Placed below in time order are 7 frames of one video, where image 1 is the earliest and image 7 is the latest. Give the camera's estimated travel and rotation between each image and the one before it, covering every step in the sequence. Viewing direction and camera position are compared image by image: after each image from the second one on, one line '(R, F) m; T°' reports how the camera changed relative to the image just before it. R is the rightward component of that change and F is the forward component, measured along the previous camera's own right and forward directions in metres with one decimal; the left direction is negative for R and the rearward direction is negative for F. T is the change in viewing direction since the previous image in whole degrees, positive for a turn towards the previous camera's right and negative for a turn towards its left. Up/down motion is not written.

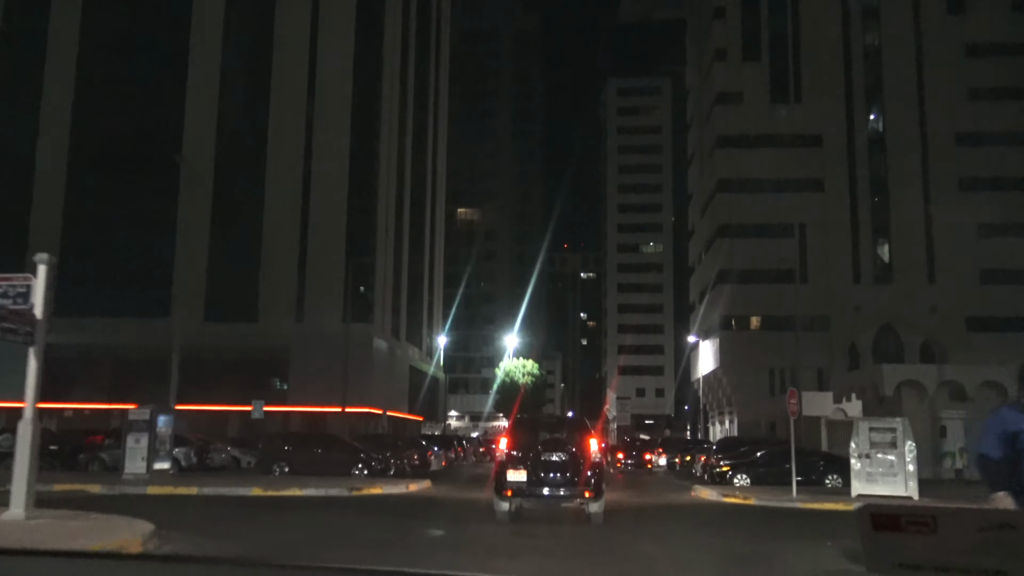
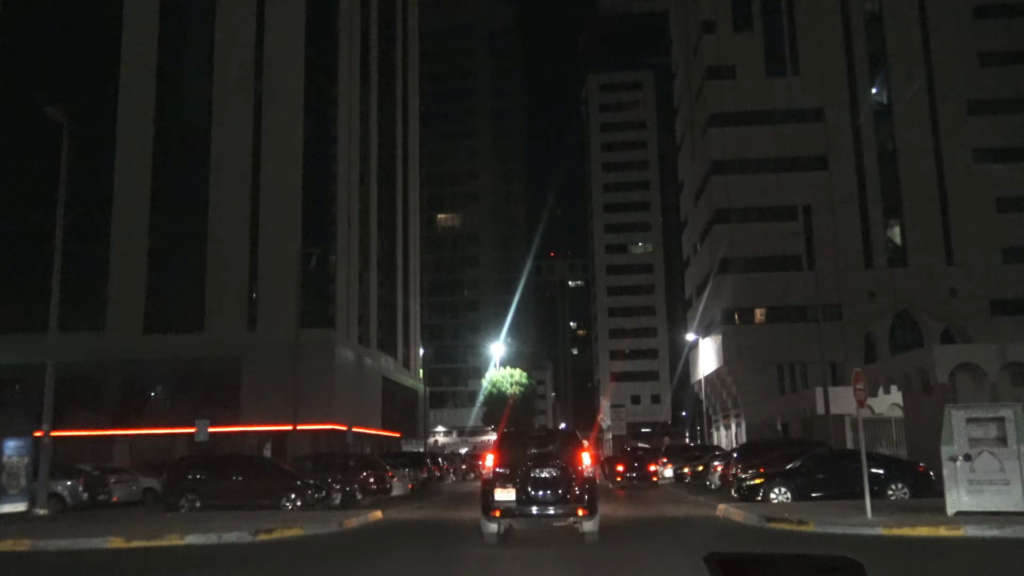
(+0.6, +6.1) m; +1°
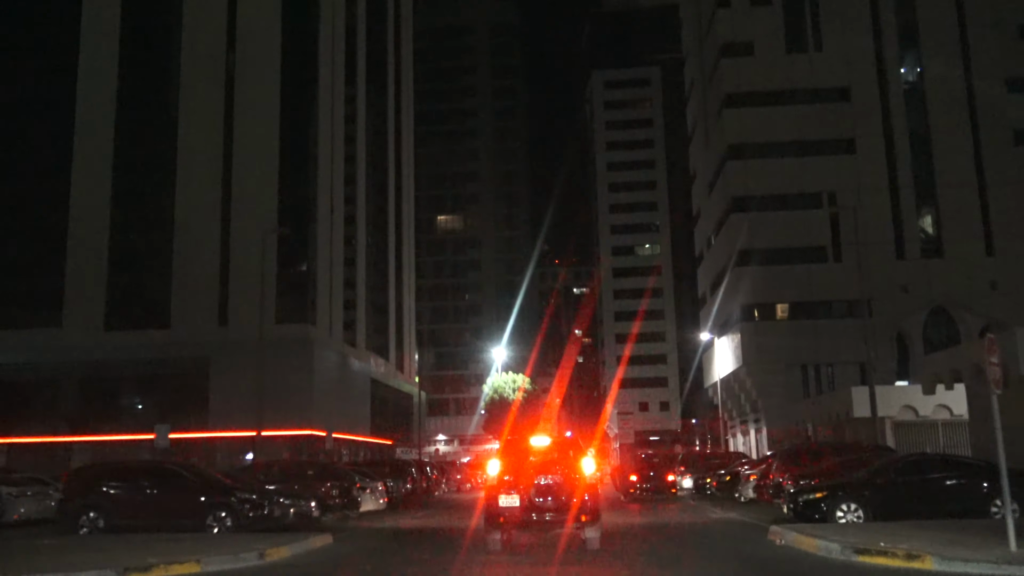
(+0.3, +4.8) m; 0°
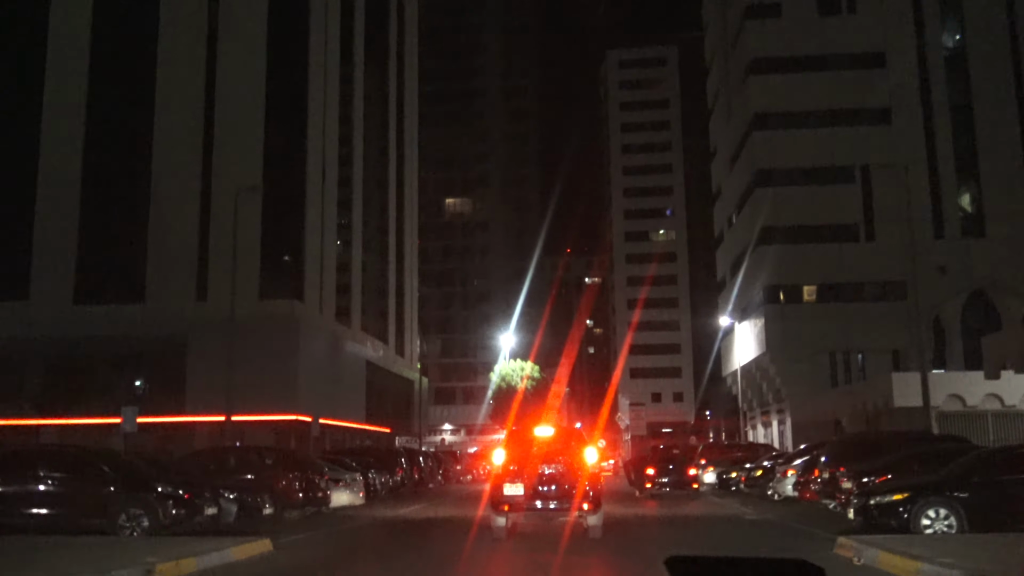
(+0.3, +3.8) m; -1°
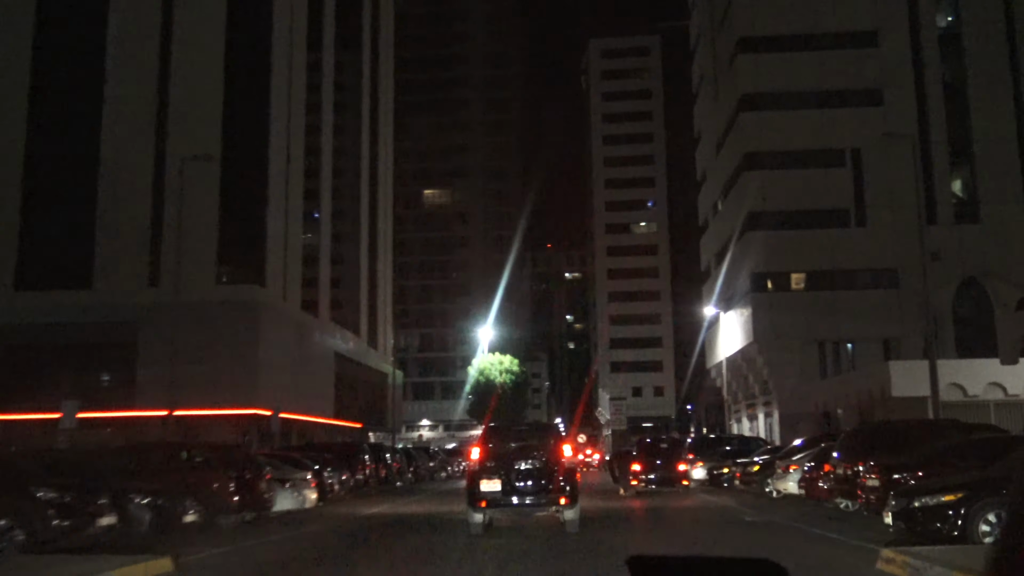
(+0.2, +2.5) m; +1°
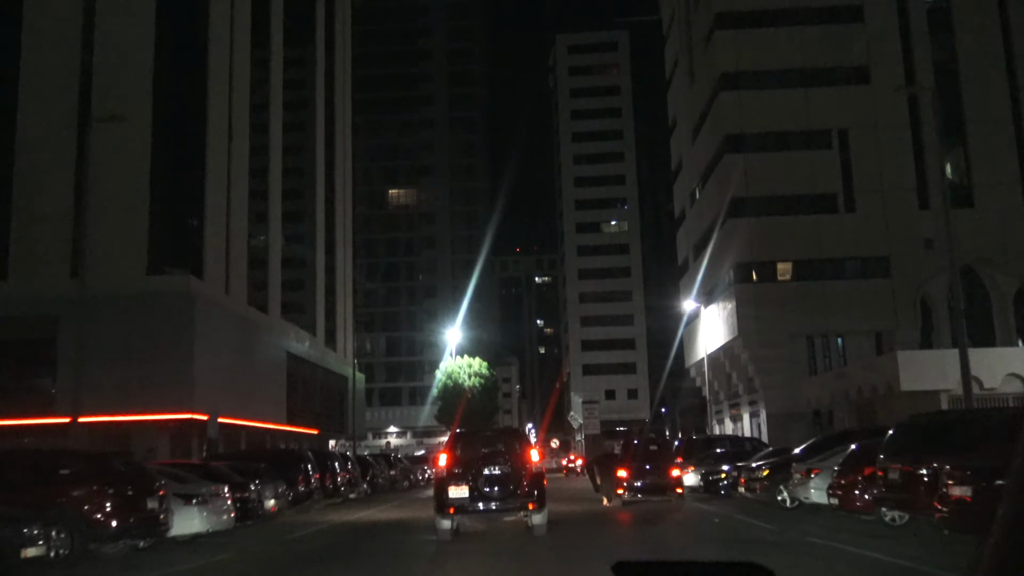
(+0.1, +3.6) m; +2°
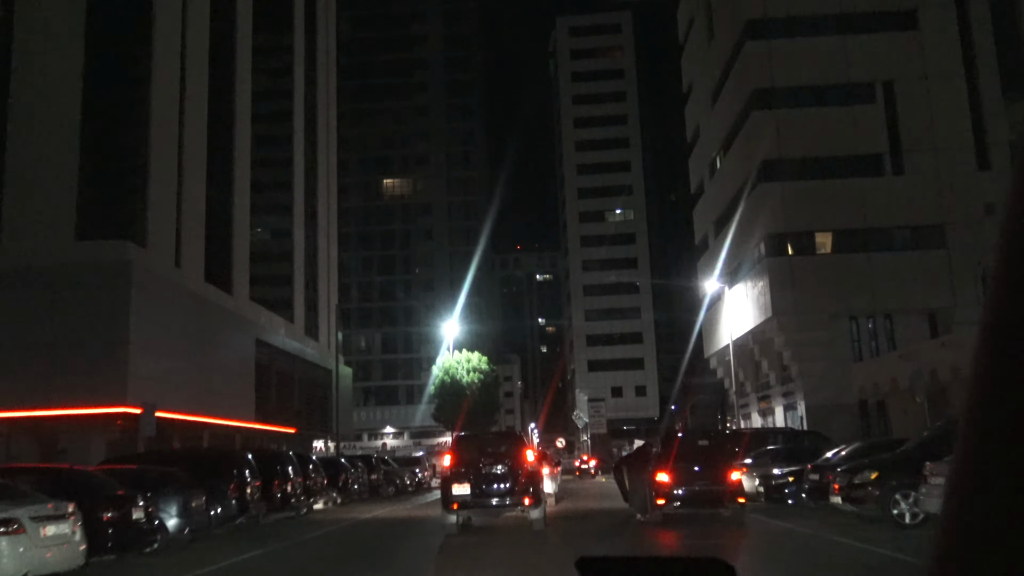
(0.0, +5.8) m; 0°
